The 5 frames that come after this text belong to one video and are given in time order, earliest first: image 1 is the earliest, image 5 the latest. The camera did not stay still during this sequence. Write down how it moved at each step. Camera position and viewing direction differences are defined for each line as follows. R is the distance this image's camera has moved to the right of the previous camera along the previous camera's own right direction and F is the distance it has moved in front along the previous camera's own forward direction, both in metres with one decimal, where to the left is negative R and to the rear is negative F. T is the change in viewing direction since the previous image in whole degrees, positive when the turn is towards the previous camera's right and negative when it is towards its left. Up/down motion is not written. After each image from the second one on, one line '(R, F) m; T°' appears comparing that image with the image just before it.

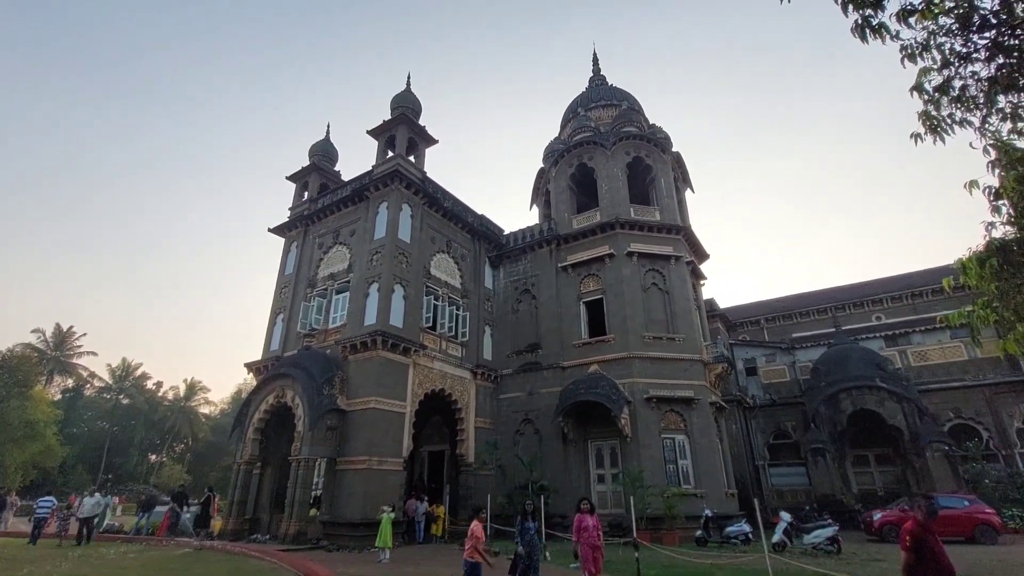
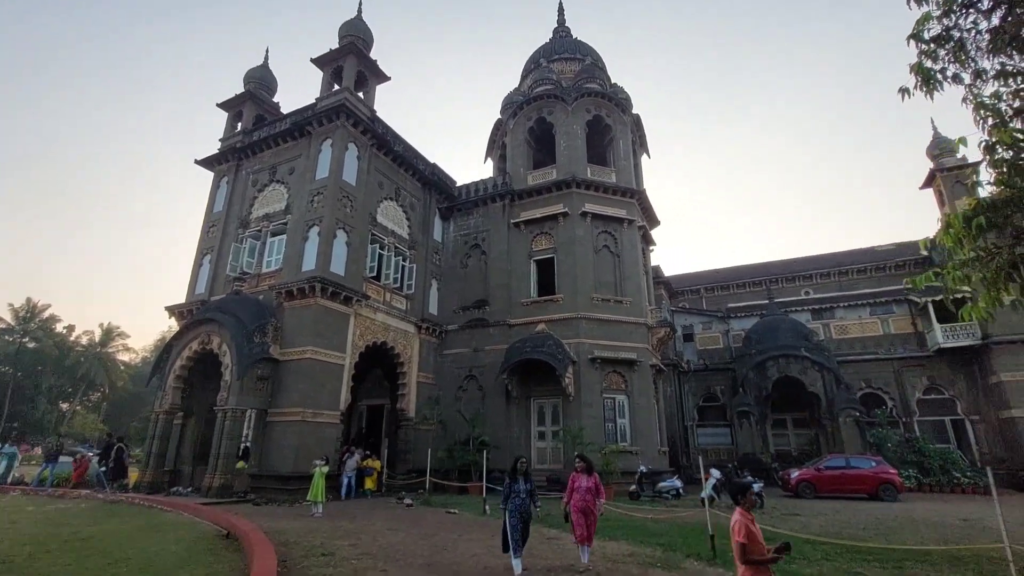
(-0.1, +0.4) m; +6°
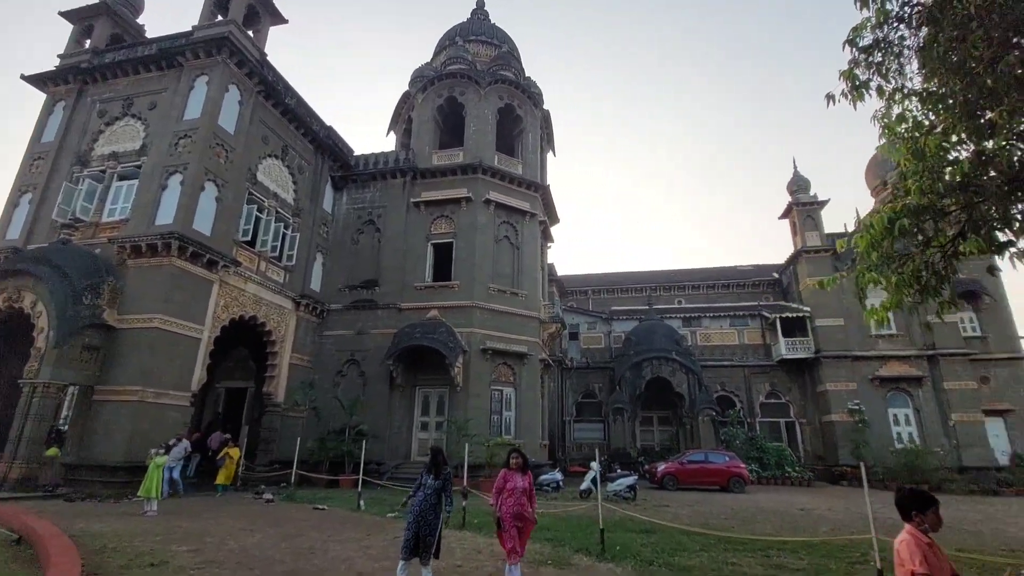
(-0.2, +0.6) m; +13°
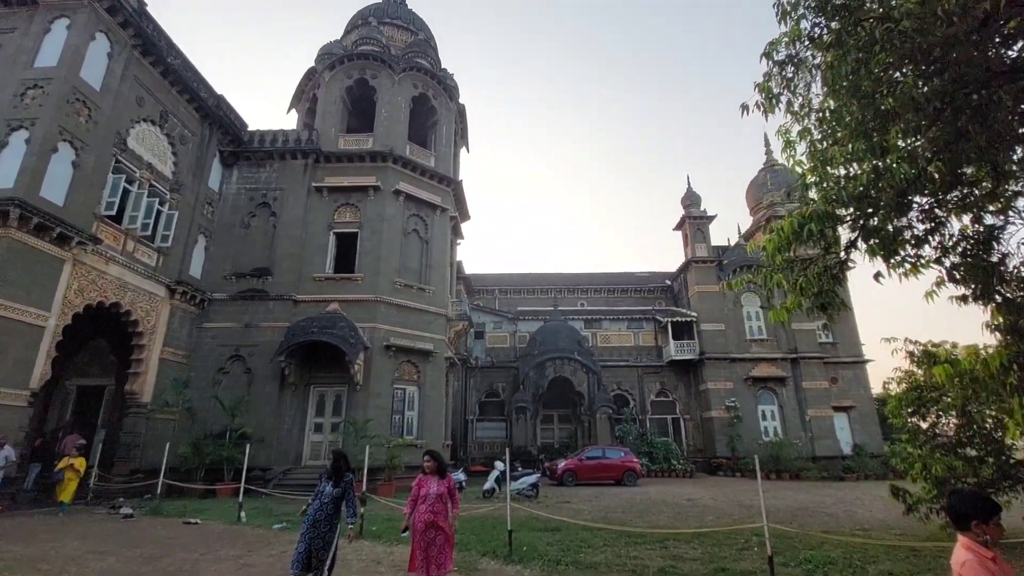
(-0.1, +0.3) m; +11°
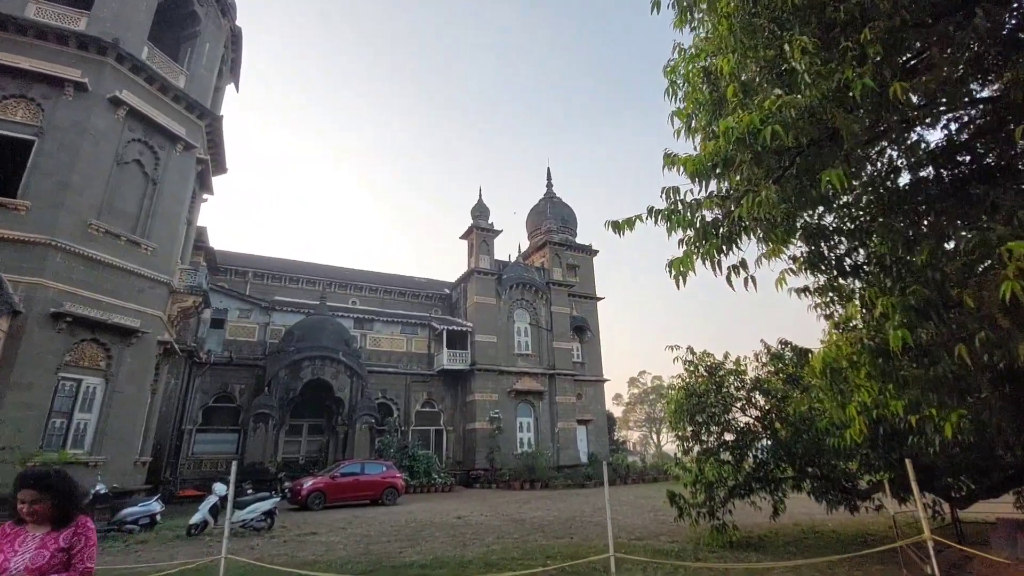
(0.0, +1.8) m; +26°
